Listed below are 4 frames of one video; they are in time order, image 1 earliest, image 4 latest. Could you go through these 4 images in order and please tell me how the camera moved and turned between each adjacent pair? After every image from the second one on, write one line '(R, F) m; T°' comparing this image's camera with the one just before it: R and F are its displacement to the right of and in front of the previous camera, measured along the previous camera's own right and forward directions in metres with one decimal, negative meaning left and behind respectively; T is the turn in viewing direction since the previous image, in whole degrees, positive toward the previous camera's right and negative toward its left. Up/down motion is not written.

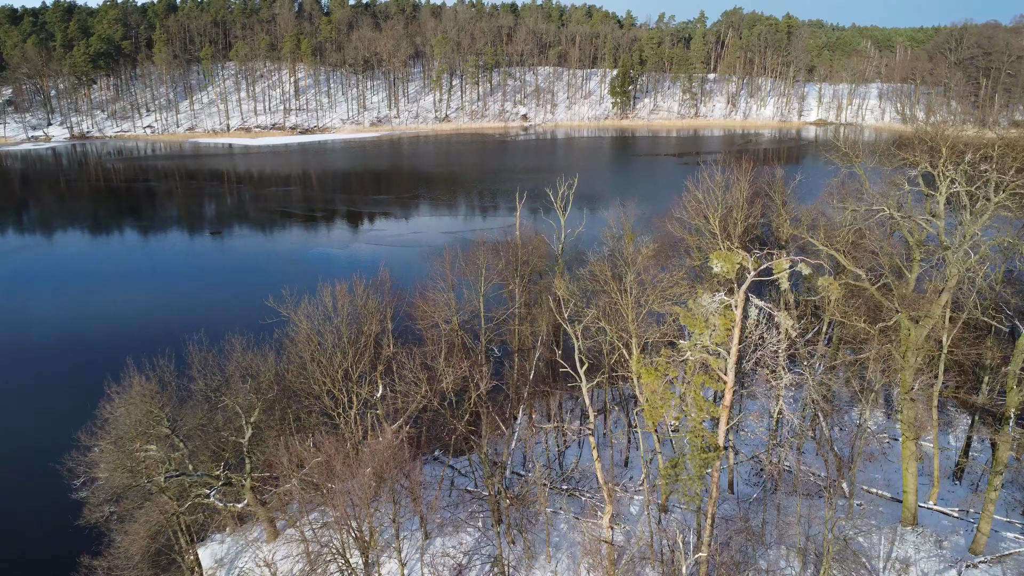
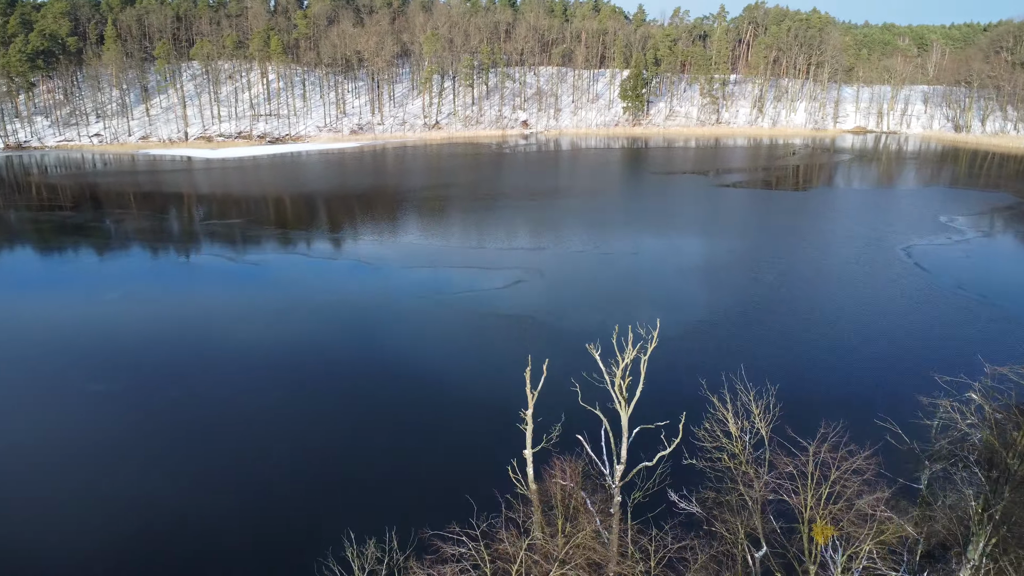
(-0.1, +6.9) m; 0°
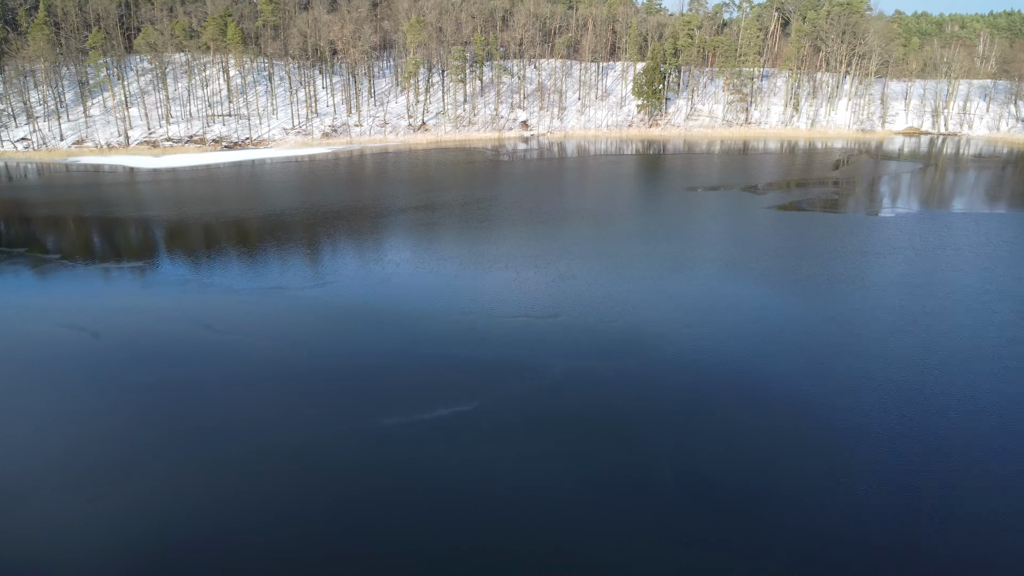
(-0.1, +7.2) m; 0°
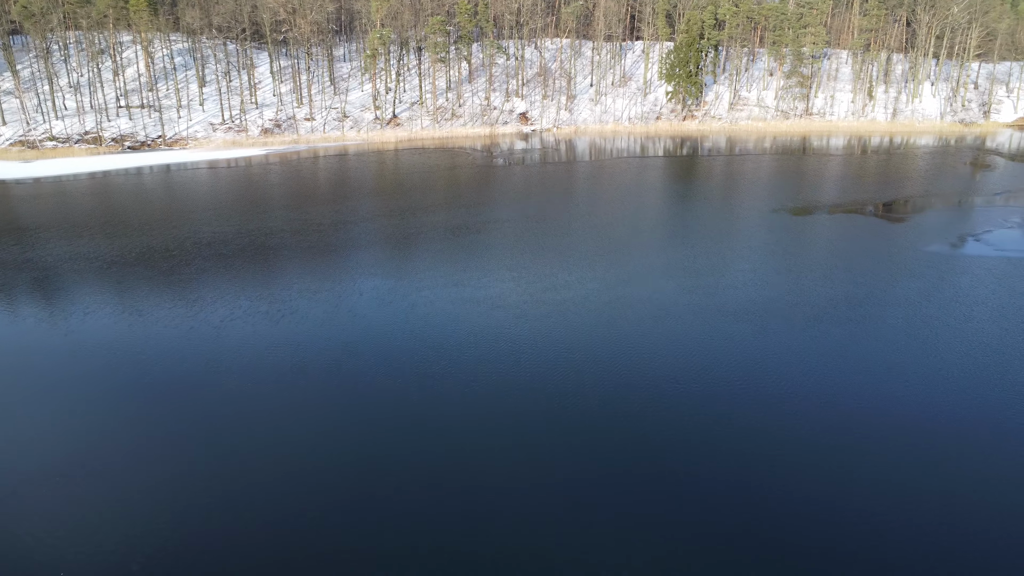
(0.0, +10.6) m; 0°
